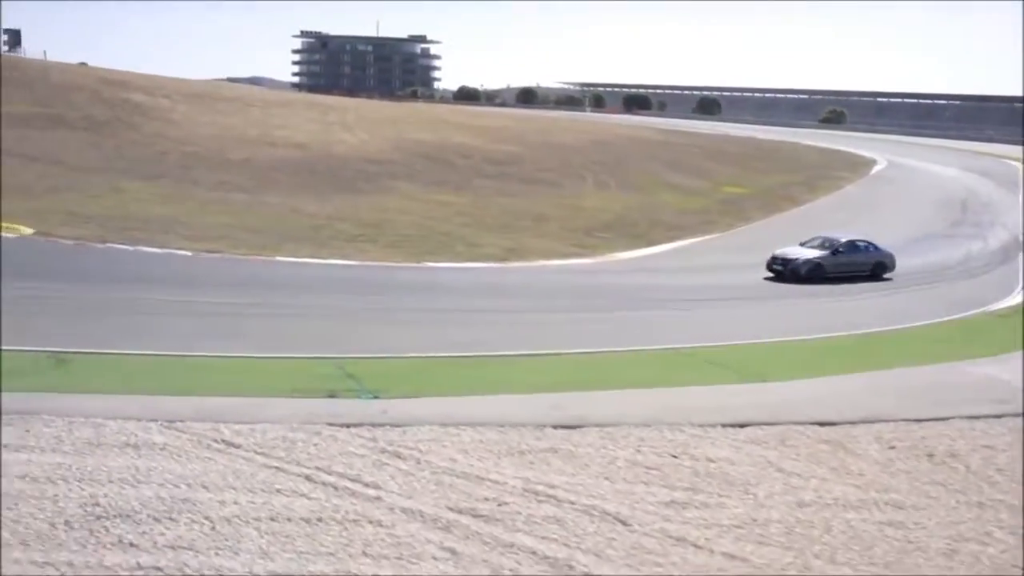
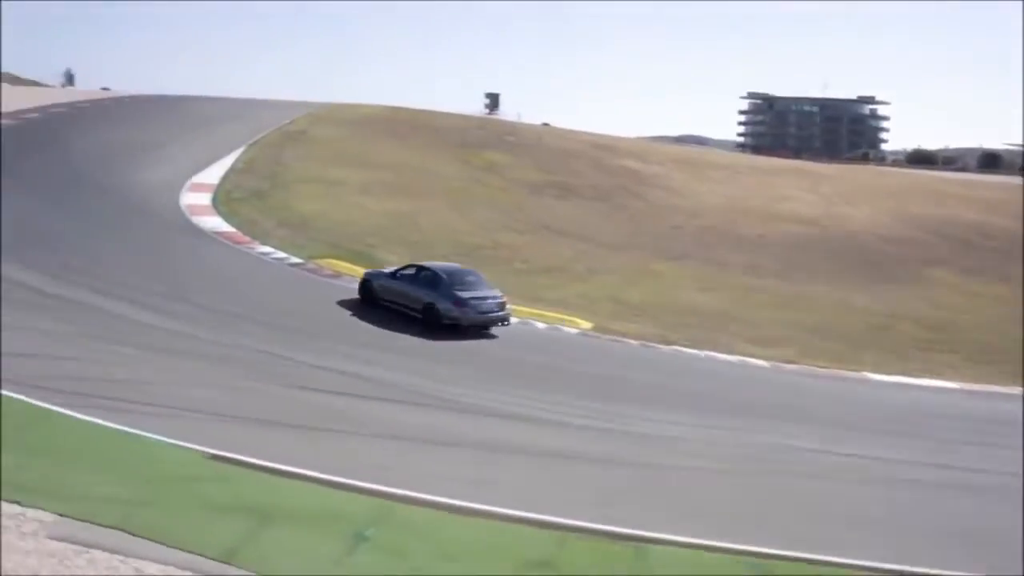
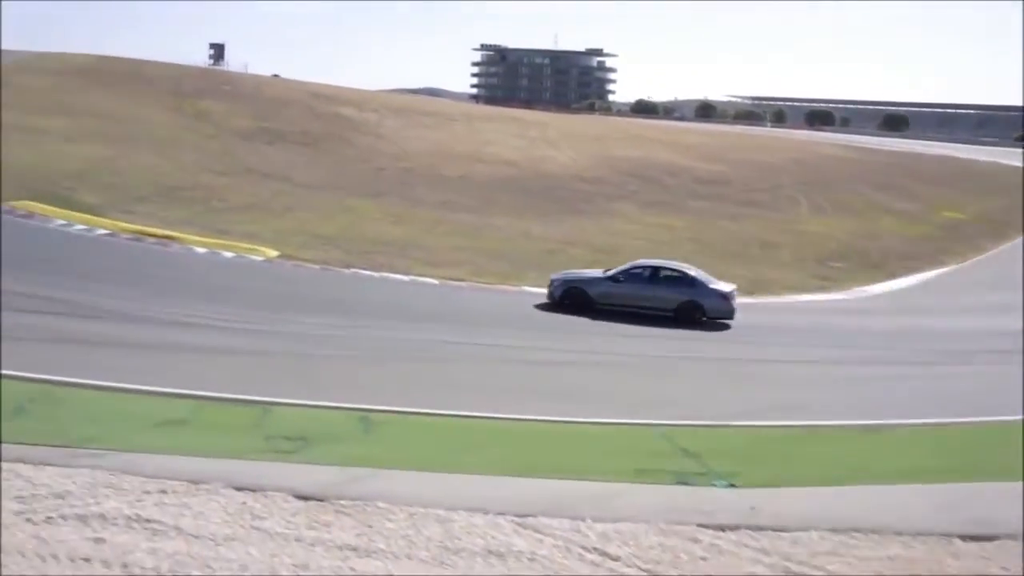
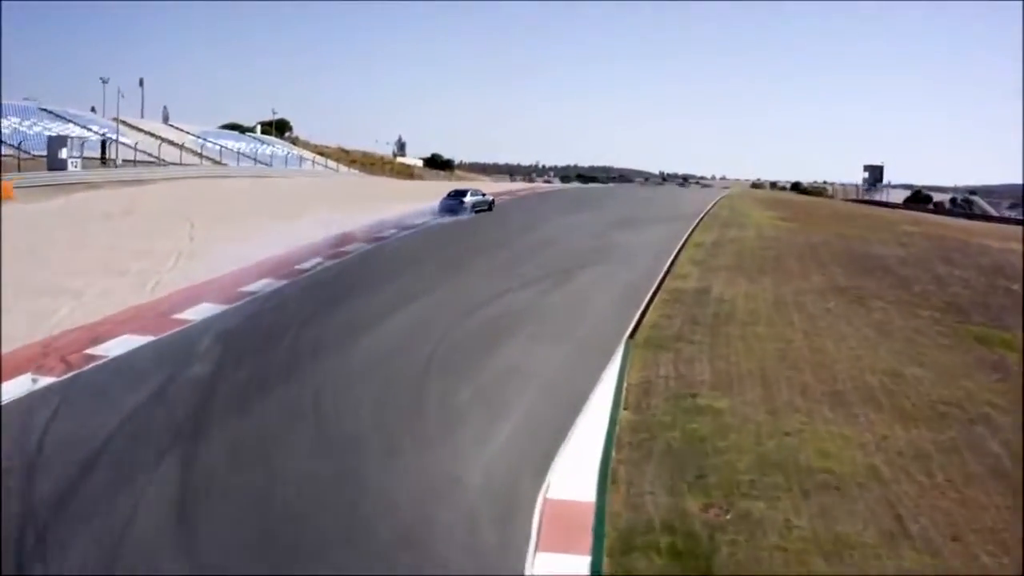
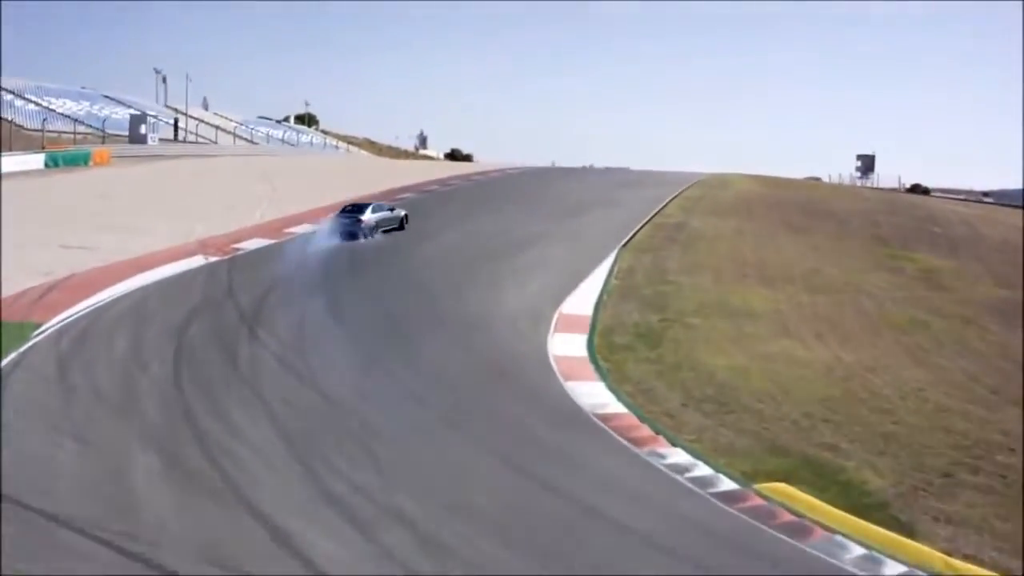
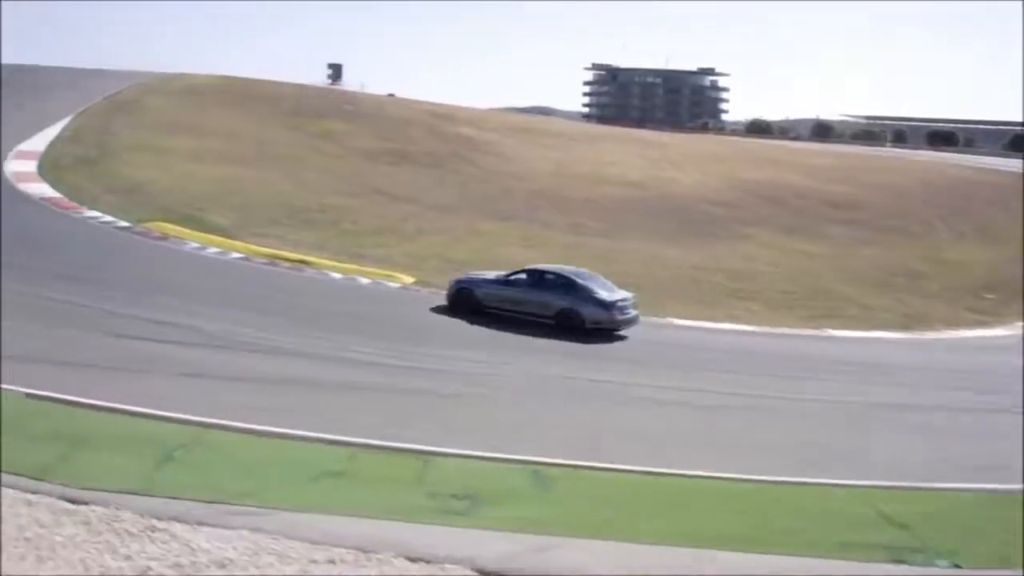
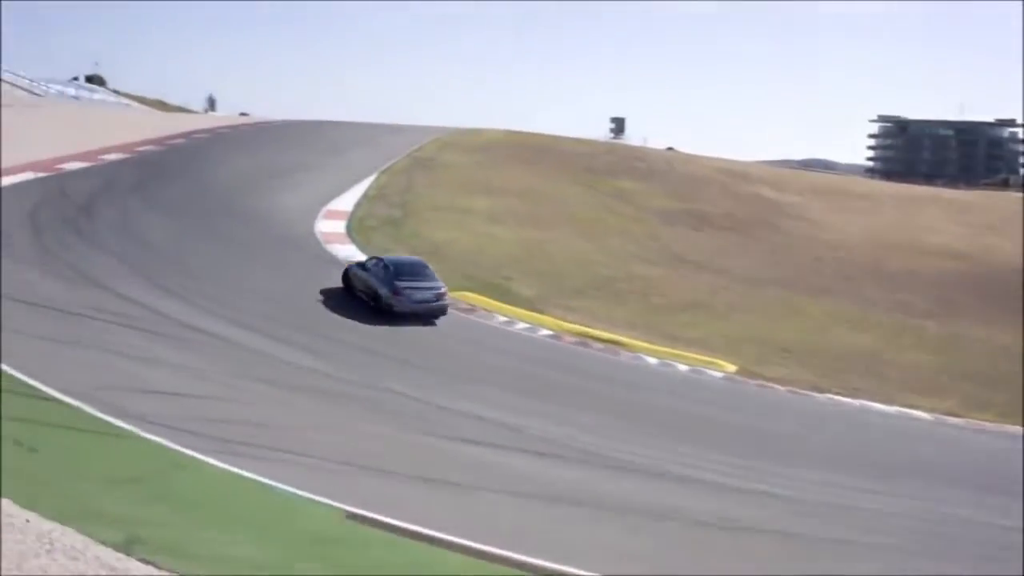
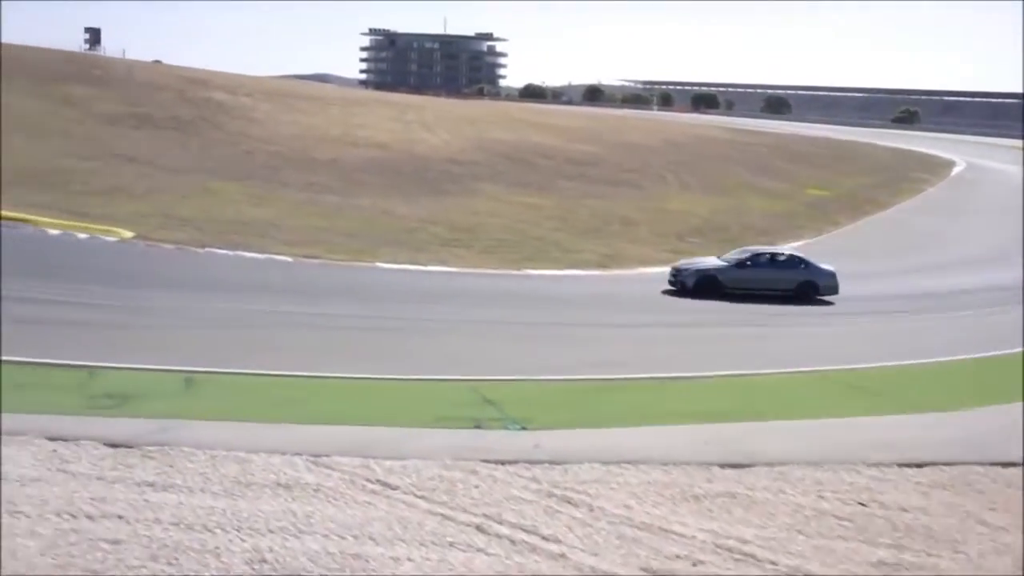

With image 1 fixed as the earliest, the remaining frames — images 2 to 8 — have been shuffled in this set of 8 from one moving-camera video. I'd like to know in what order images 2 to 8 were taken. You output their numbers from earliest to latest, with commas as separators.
8, 3, 6, 2, 7, 5, 4
